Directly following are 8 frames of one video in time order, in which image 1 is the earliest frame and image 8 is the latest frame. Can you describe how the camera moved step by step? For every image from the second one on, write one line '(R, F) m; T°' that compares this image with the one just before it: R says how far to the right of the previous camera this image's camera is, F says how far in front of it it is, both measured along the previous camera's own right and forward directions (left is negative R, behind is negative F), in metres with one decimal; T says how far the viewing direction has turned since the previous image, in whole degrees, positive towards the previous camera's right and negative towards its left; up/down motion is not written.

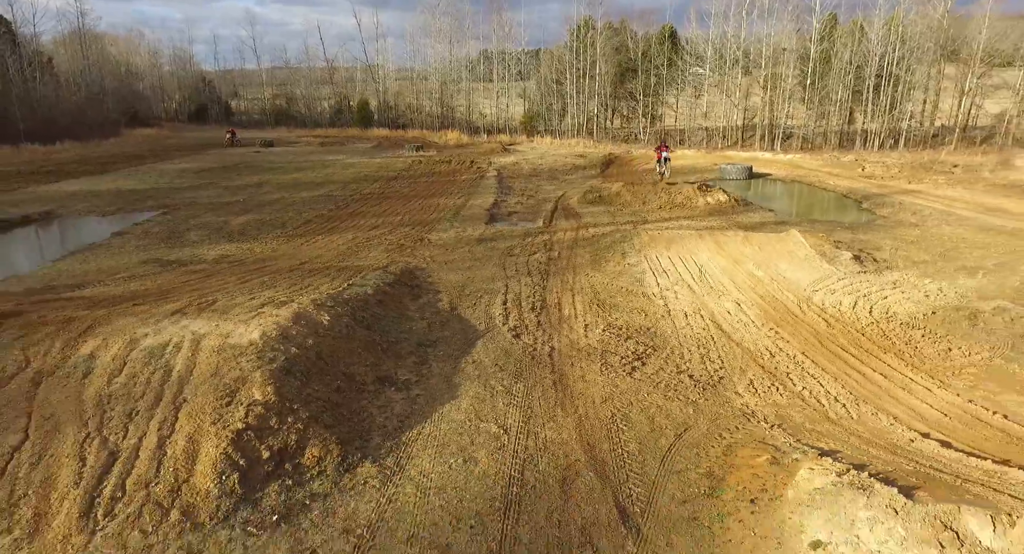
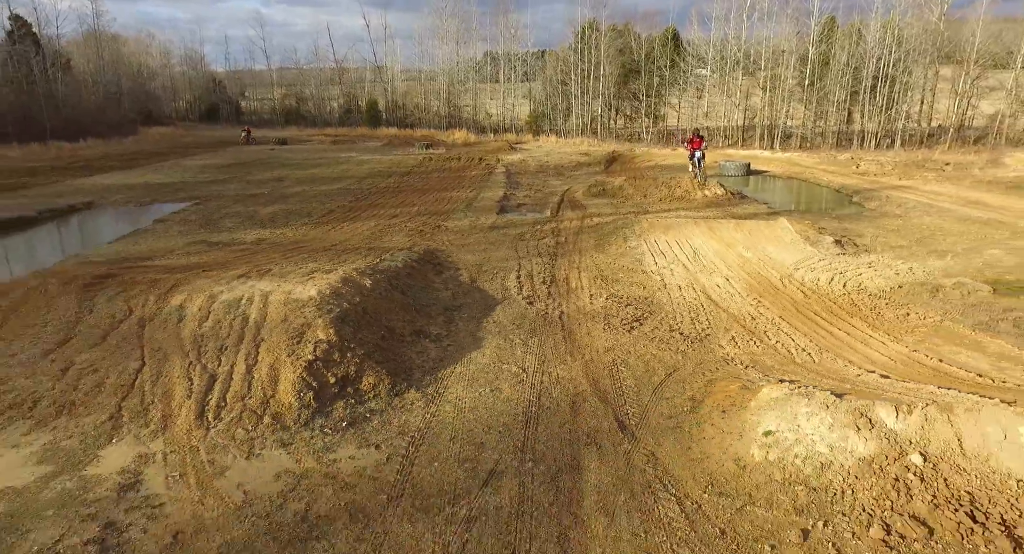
(-0.2, -1.2) m; 0°
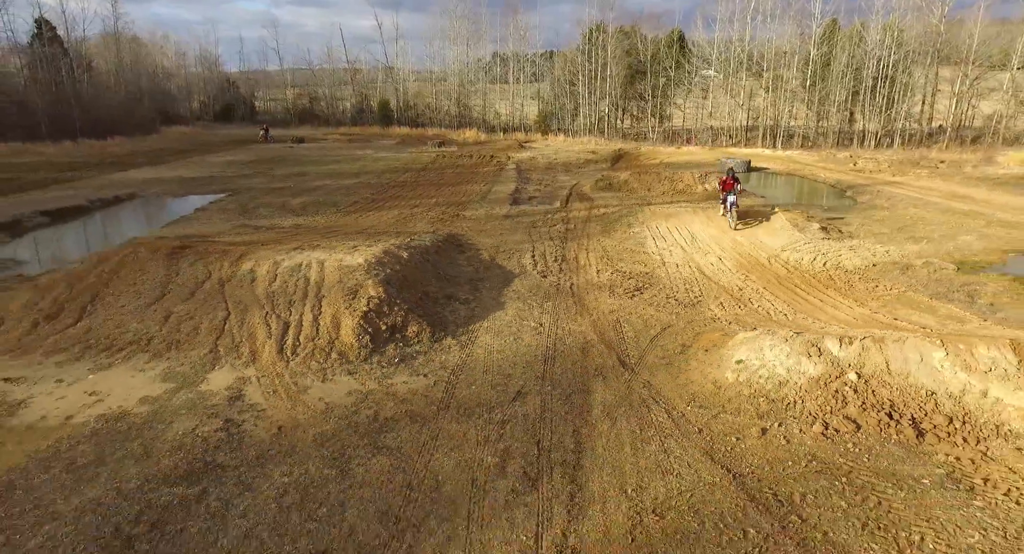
(-0.2, -1.3) m; -1°
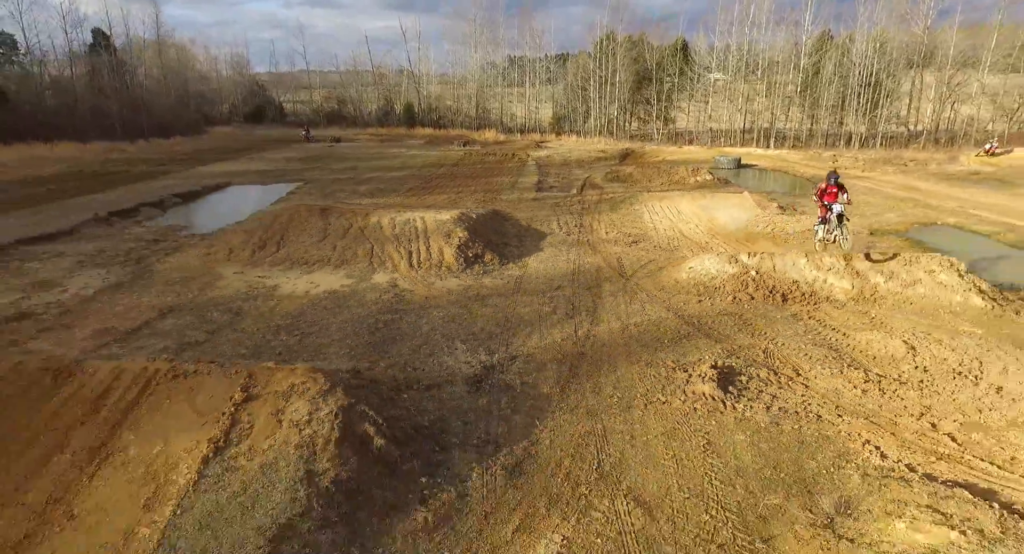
(-0.7, -4.5) m; -1°
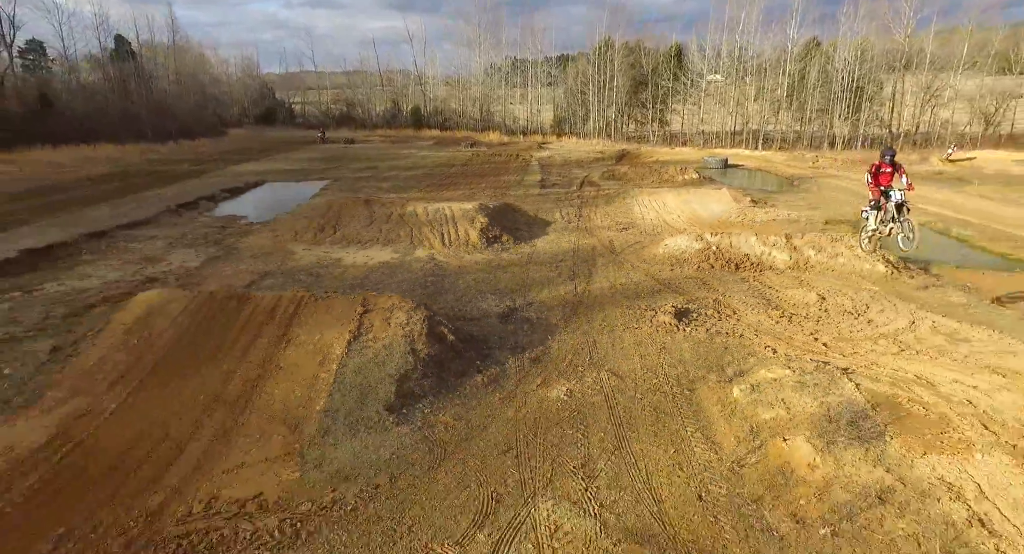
(-0.3, -2.9) m; 0°
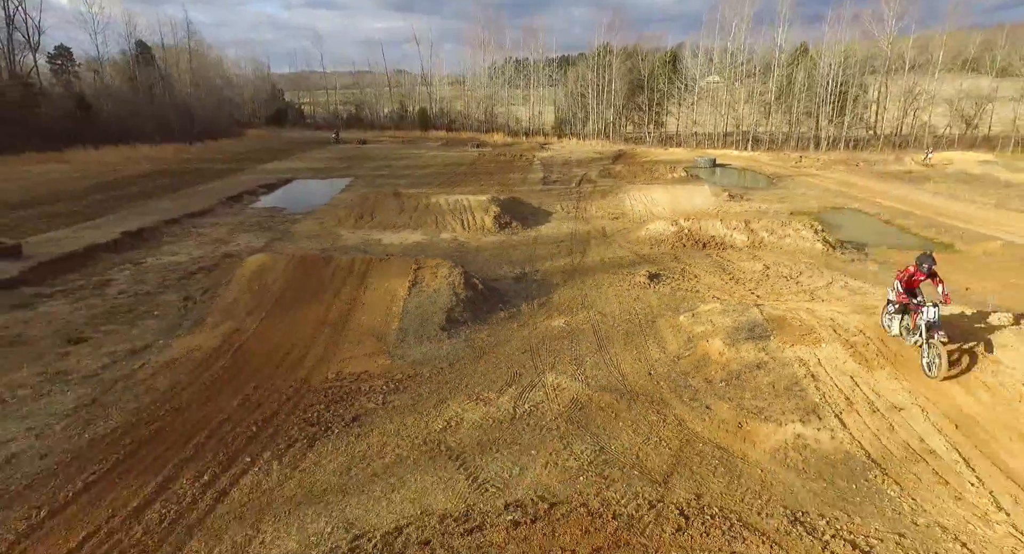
(-0.2, -2.9) m; 0°
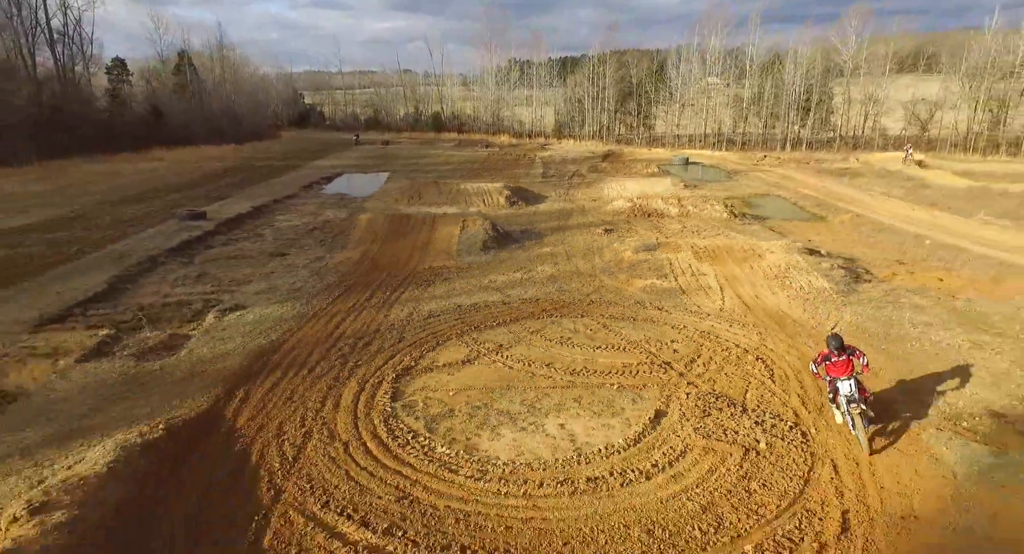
(-0.1, -7.3) m; 0°
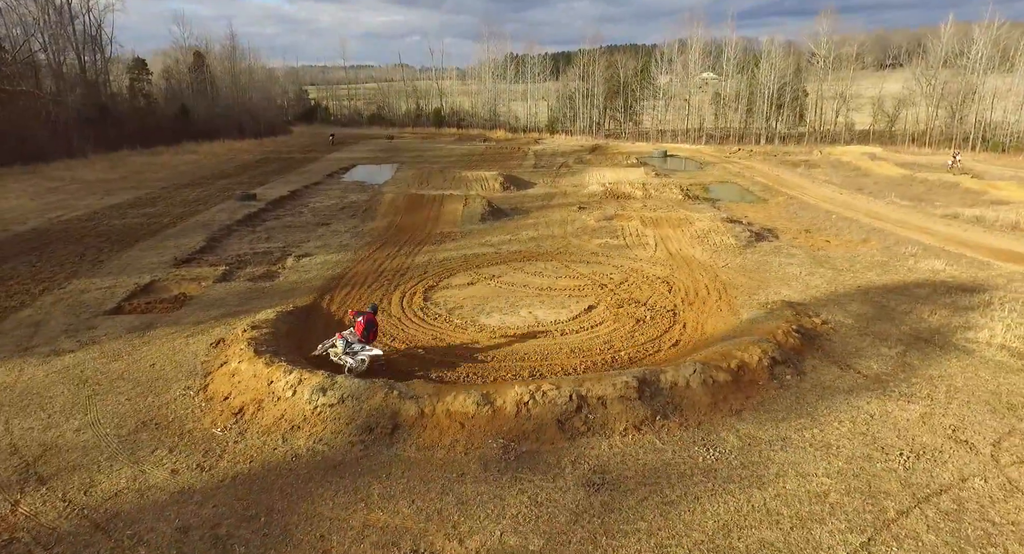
(+0.2, -4.7) m; 0°
